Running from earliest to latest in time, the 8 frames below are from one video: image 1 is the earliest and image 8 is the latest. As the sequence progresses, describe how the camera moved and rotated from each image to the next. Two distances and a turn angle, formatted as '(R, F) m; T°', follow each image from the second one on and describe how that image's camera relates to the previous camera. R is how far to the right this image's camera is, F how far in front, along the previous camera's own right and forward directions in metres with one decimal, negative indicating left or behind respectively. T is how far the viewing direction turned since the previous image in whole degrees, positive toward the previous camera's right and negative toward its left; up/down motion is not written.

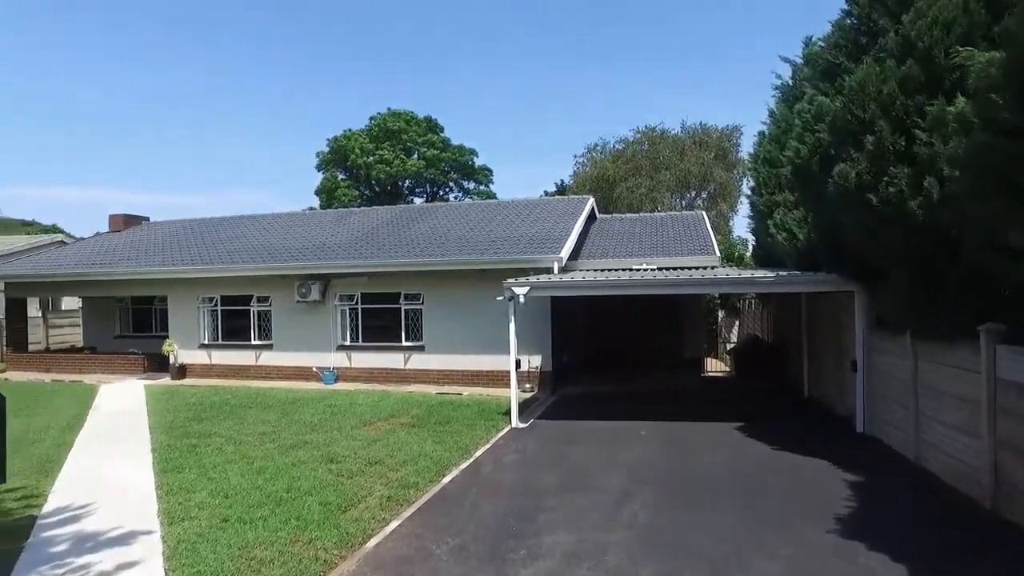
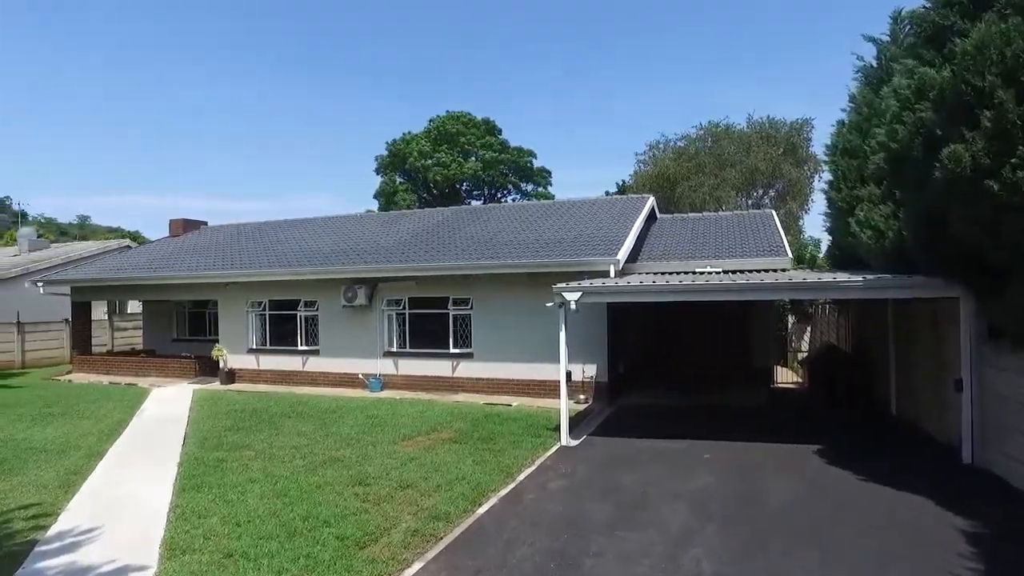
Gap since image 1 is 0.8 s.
(+0.1, +0.8) m; -5°
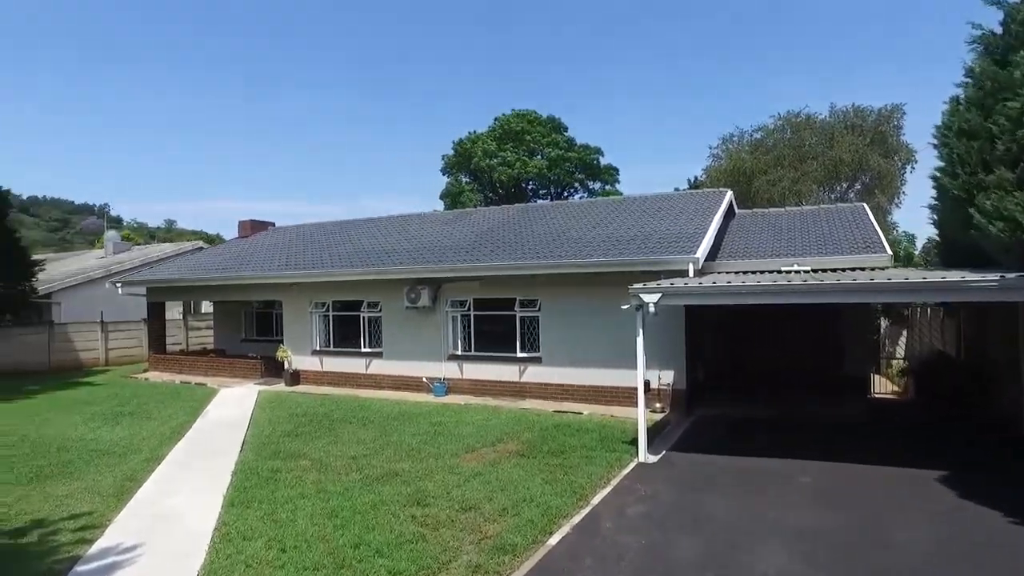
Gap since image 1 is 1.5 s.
(-0.1, +0.7) m; -5°
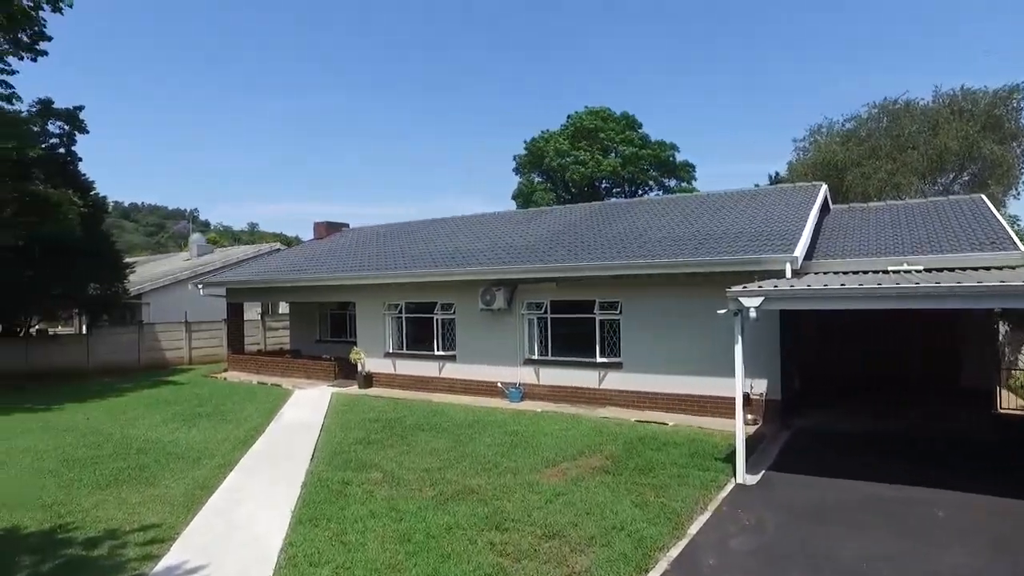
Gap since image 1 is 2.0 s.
(-0.1, +0.6) m; -6°
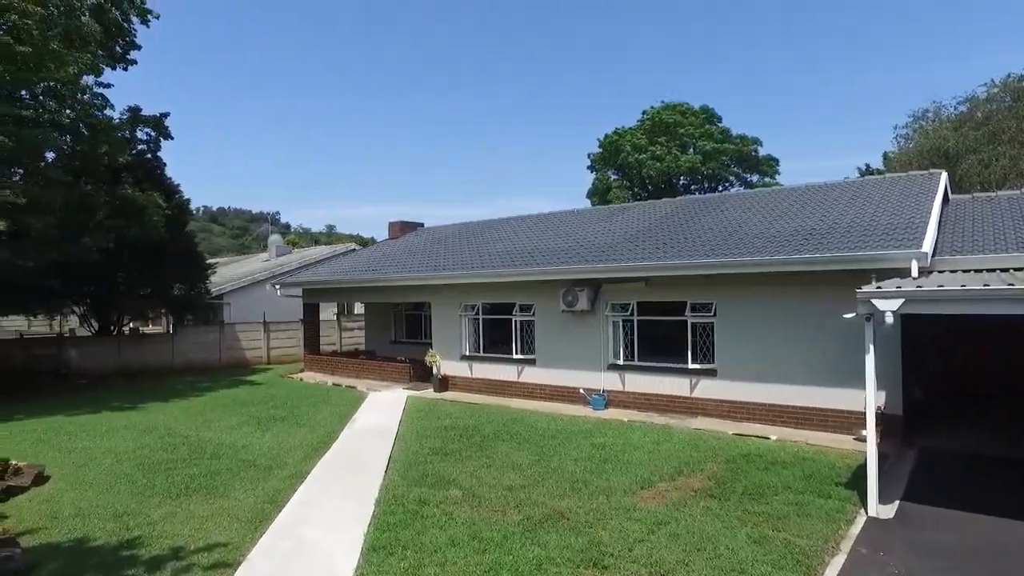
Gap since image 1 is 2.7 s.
(-0.2, +0.7) m; -6°
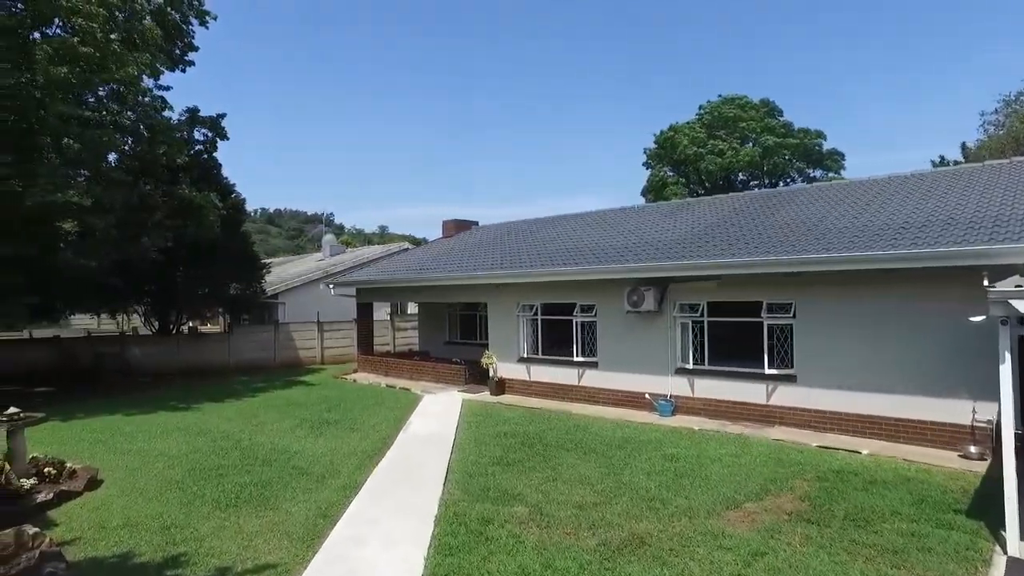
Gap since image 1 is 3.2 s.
(-0.2, +0.6) m; -4°
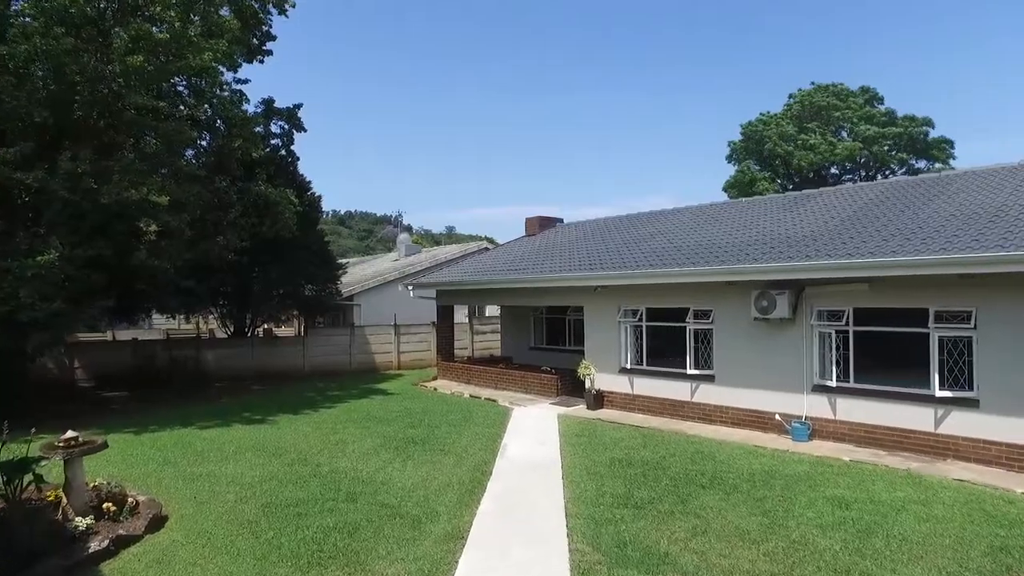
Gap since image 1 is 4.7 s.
(-0.6, +1.4) m; -5°
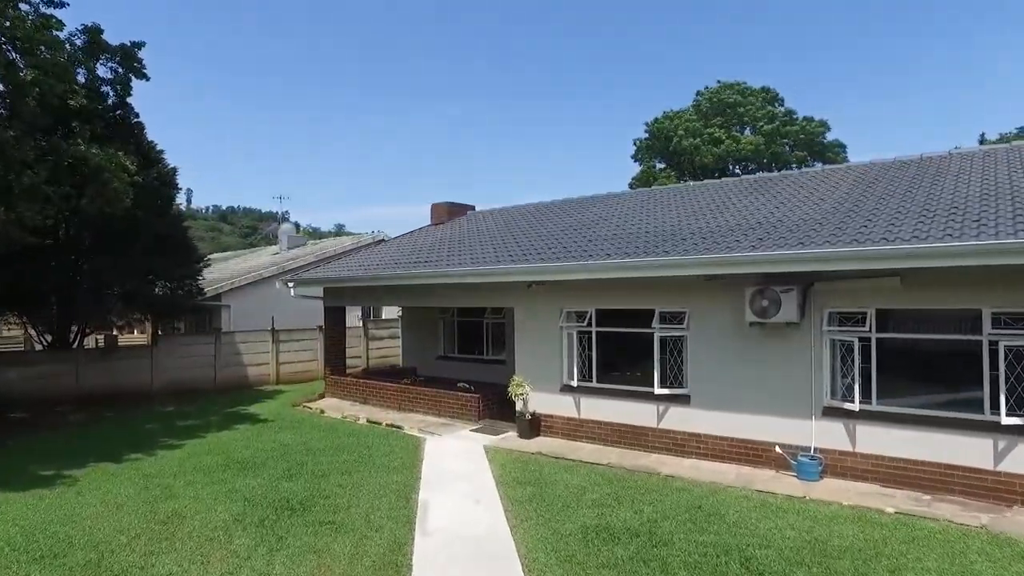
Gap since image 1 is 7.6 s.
(-0.3, +2.9) m; +9°
